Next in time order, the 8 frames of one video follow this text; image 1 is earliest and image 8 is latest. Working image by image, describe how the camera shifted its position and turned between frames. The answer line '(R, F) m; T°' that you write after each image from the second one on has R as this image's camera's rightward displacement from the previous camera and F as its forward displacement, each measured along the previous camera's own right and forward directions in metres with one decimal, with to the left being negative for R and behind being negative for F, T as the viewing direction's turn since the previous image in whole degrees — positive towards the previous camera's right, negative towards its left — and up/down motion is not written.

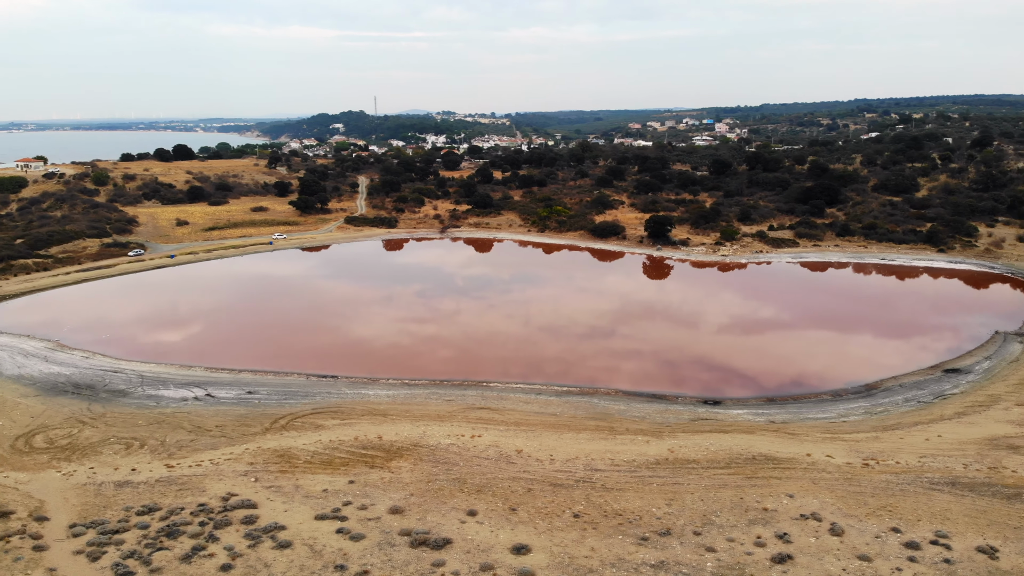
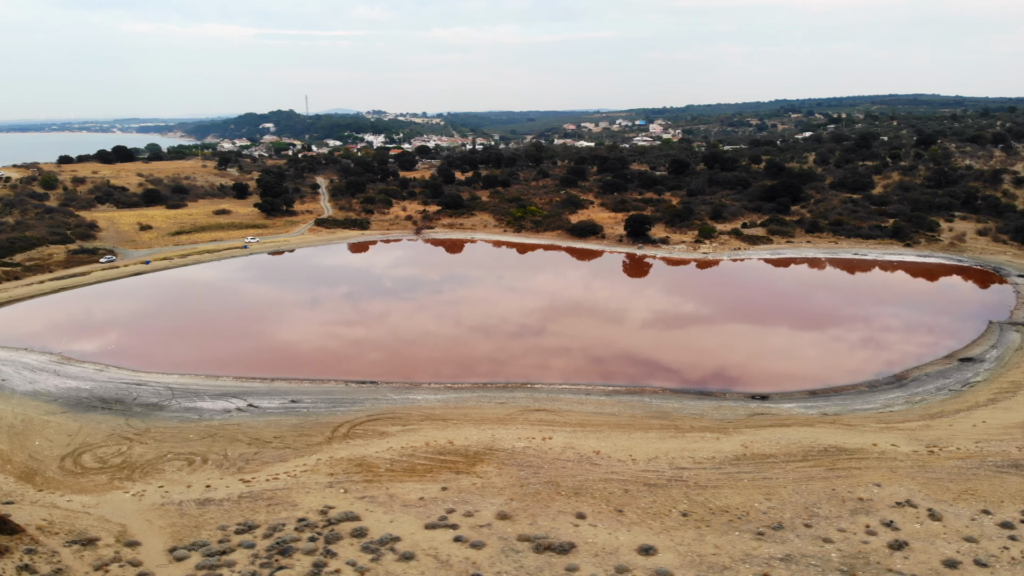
(-2.8, +0.2) m; +5°
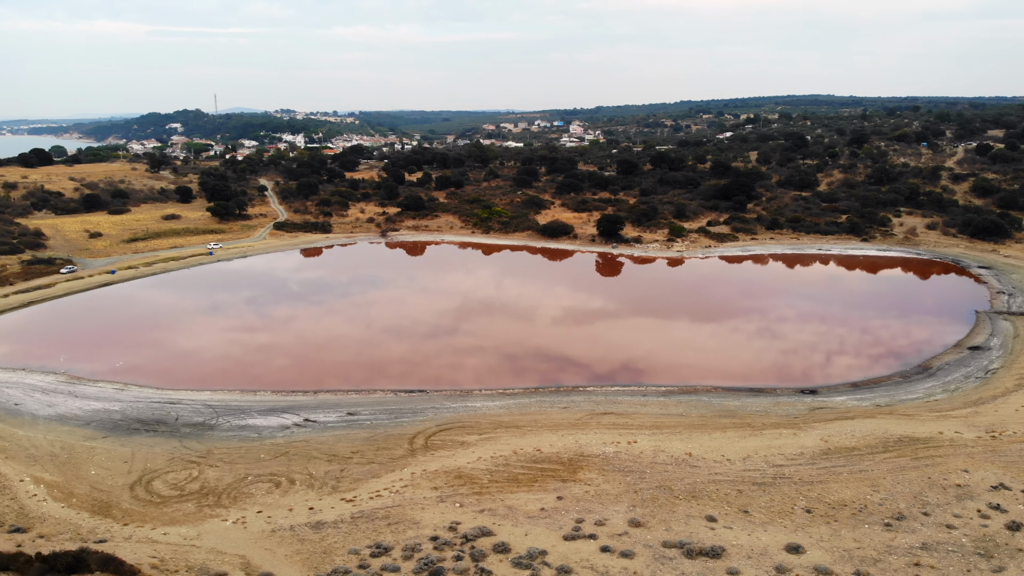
(-3.3, +0.4) m; +7°
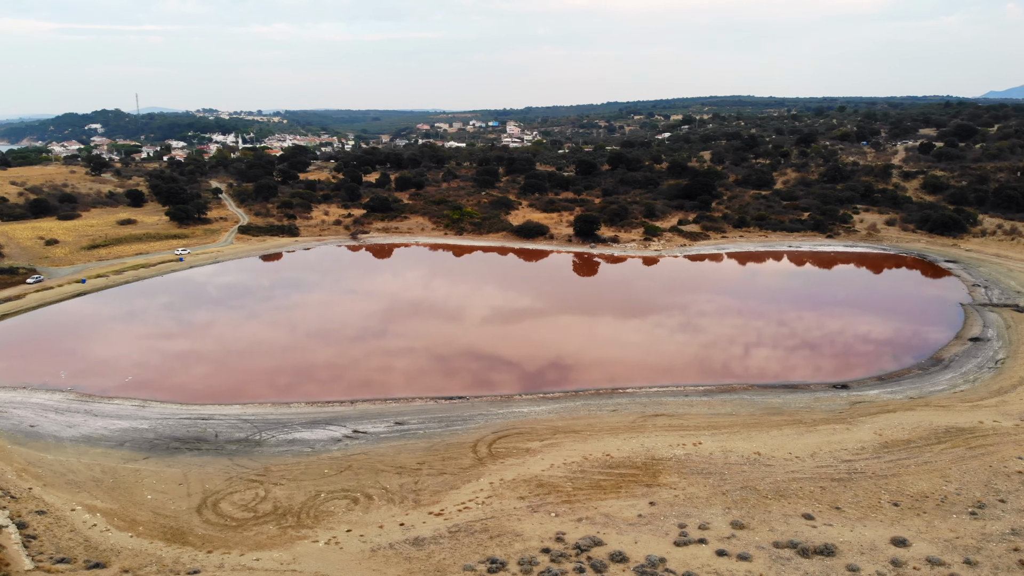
(-2.6, +0.4) m; +5°
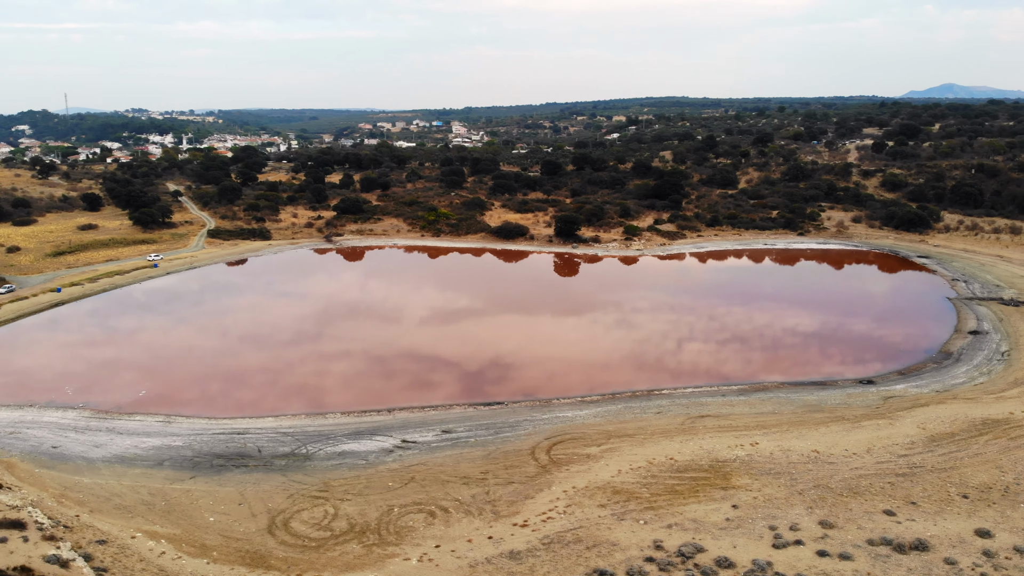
(-2.3, +0.4) m; +5°
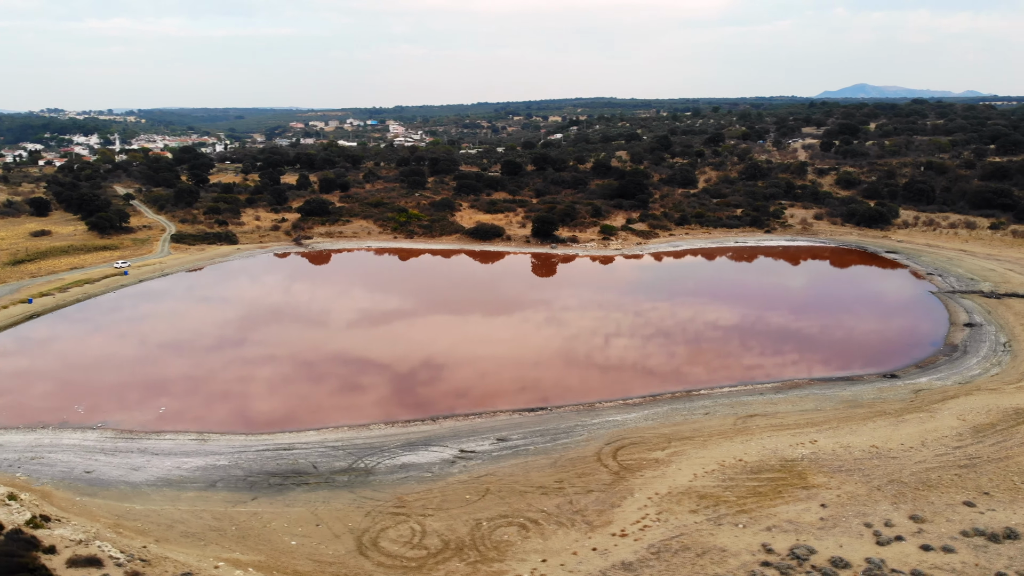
(-2.5, +0.5) m; +5°
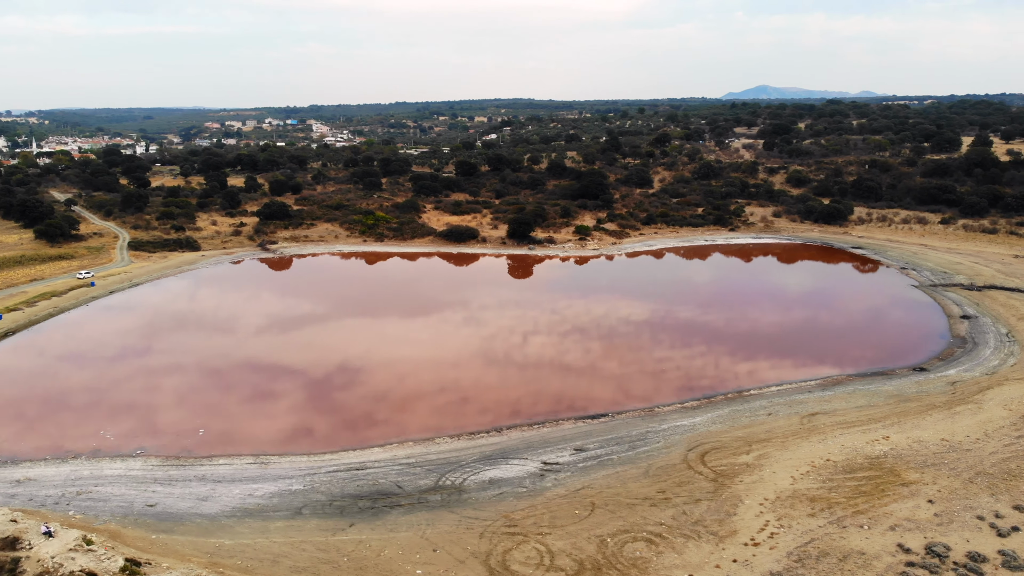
(-3.1, +0.7) m; +6°
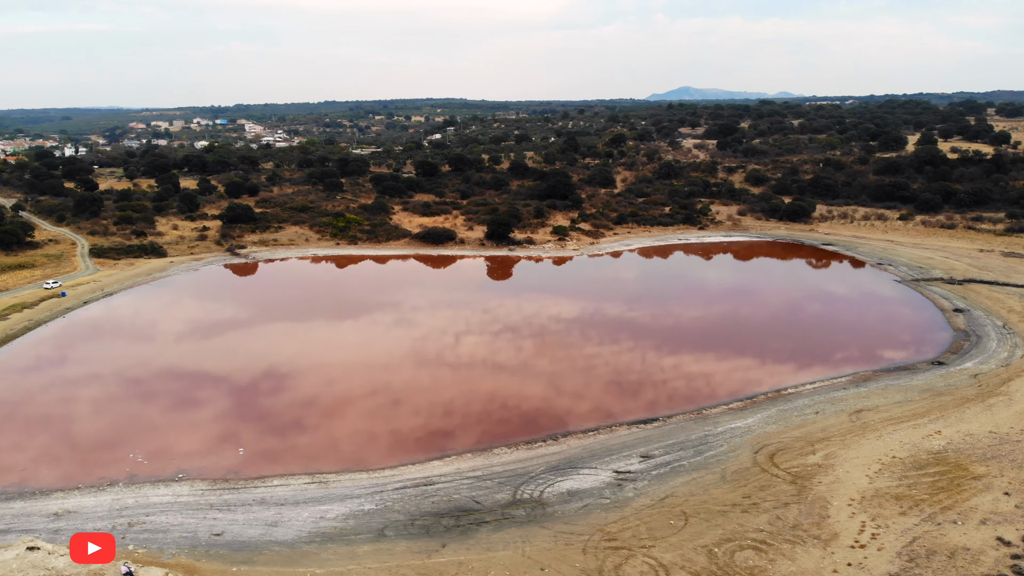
(-2.5, +0.6) m; +5°
